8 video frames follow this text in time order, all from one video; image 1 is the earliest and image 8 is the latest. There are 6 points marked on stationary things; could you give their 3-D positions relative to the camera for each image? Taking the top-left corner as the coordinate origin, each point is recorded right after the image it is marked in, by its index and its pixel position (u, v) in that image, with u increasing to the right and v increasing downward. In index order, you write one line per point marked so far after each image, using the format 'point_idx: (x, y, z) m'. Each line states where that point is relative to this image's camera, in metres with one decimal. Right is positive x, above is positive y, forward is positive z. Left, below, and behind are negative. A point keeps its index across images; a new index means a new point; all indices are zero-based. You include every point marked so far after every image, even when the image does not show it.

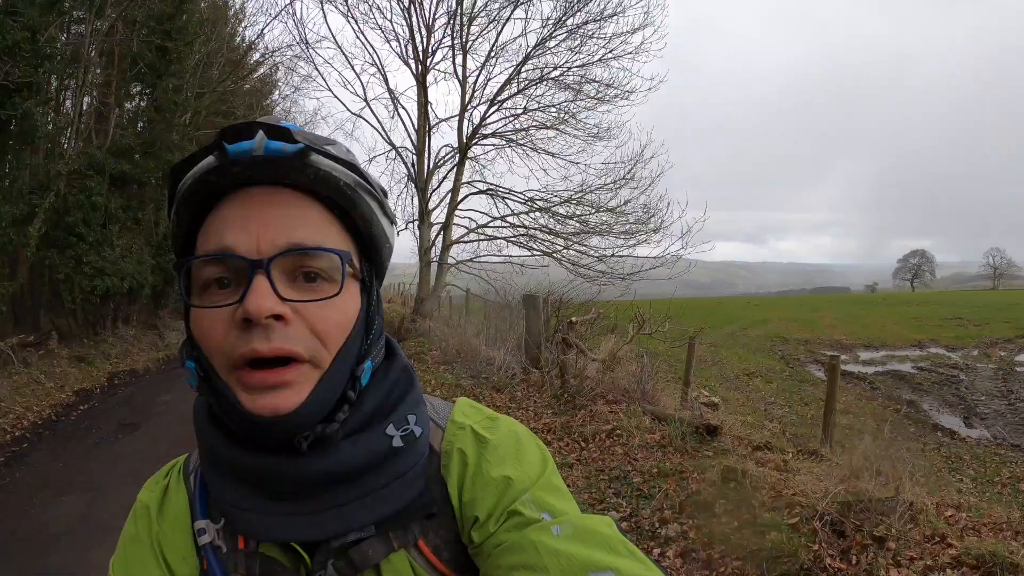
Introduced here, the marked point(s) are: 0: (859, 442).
0: (+3.8, -1.7, +5.9) m
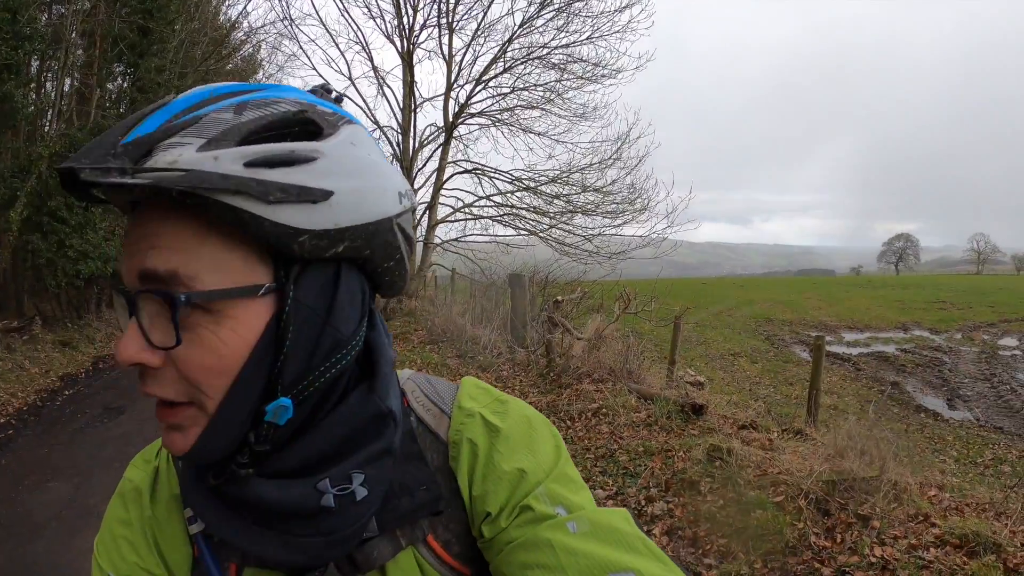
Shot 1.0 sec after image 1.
0: (+3.7, -1.5, +5.9) m
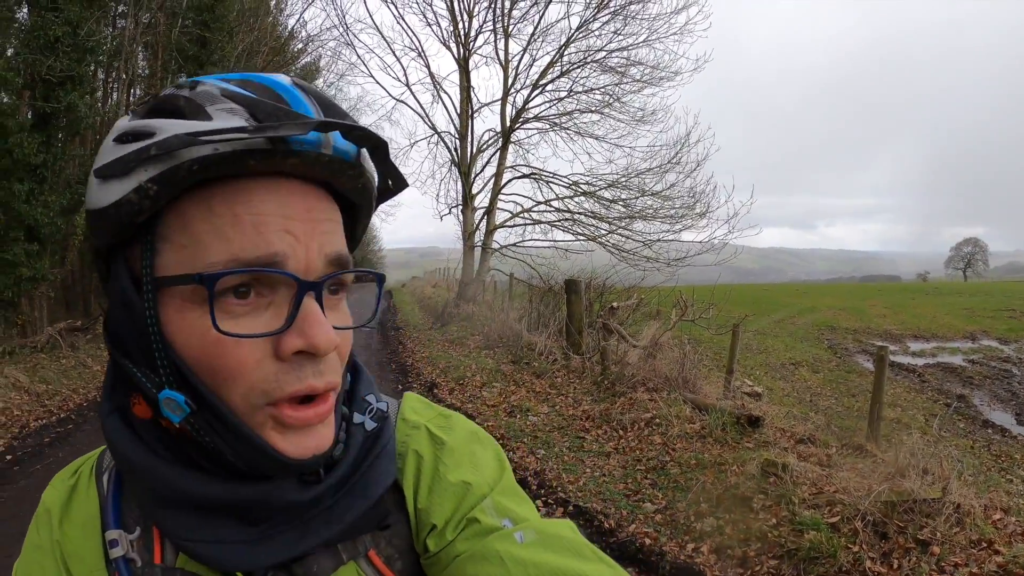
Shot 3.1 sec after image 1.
0: (+4.2, -1.6, +5.6) m
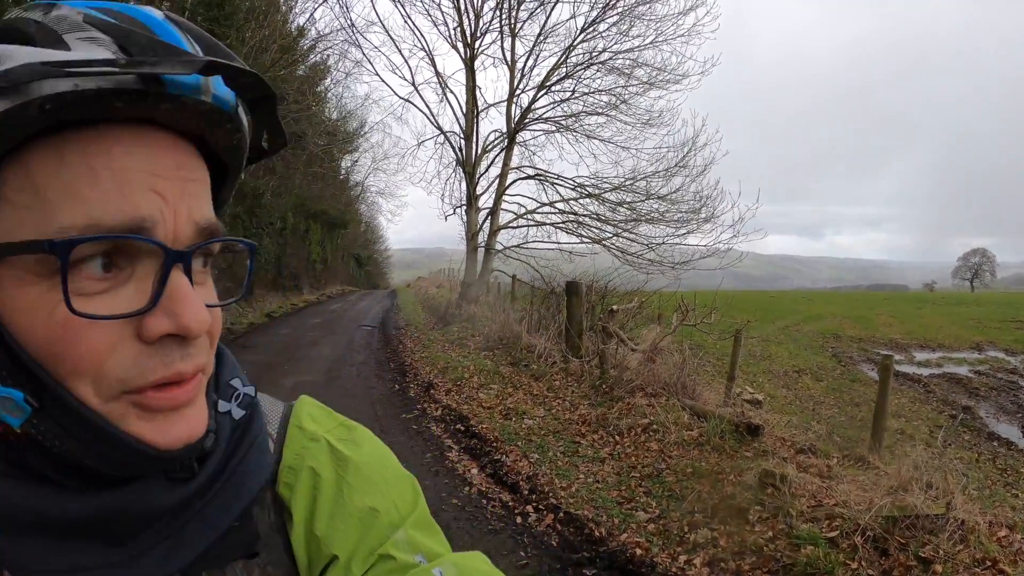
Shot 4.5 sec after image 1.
0: (+4.1, -1.7, +5.4) m
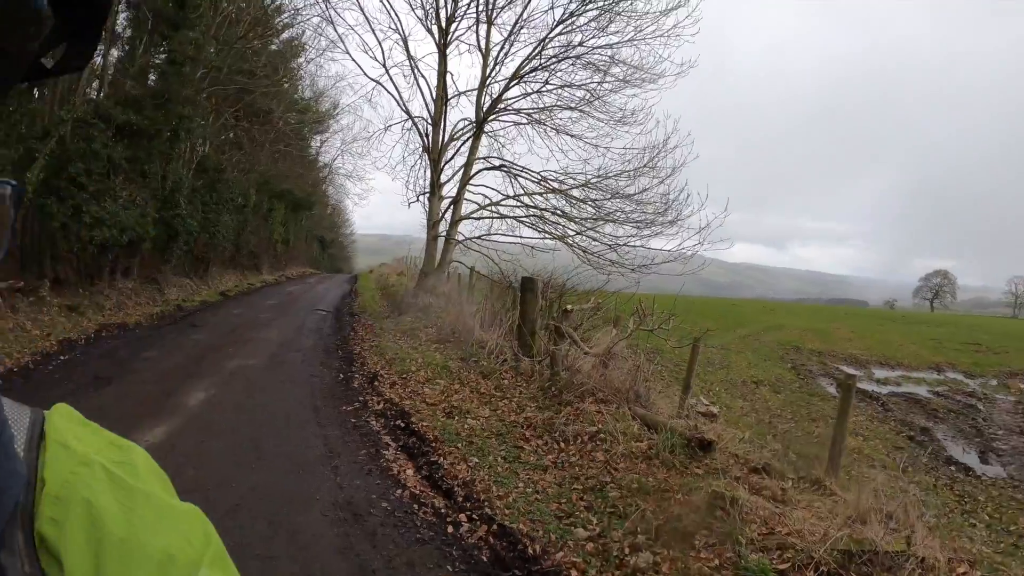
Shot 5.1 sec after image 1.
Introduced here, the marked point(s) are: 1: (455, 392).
0: (+3.5, -1.9, +5.2) m
1: (-0.9, -1.7, +8.7) m
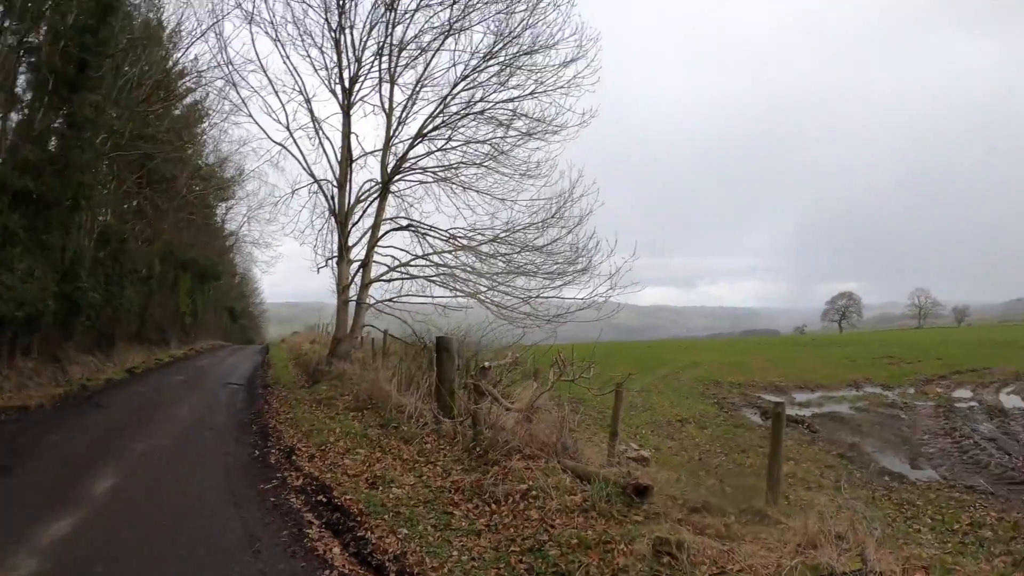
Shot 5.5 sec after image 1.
0: (+2.8, -2.0, +5.1) m
1: (-2.0, -2.6, +7.8) m
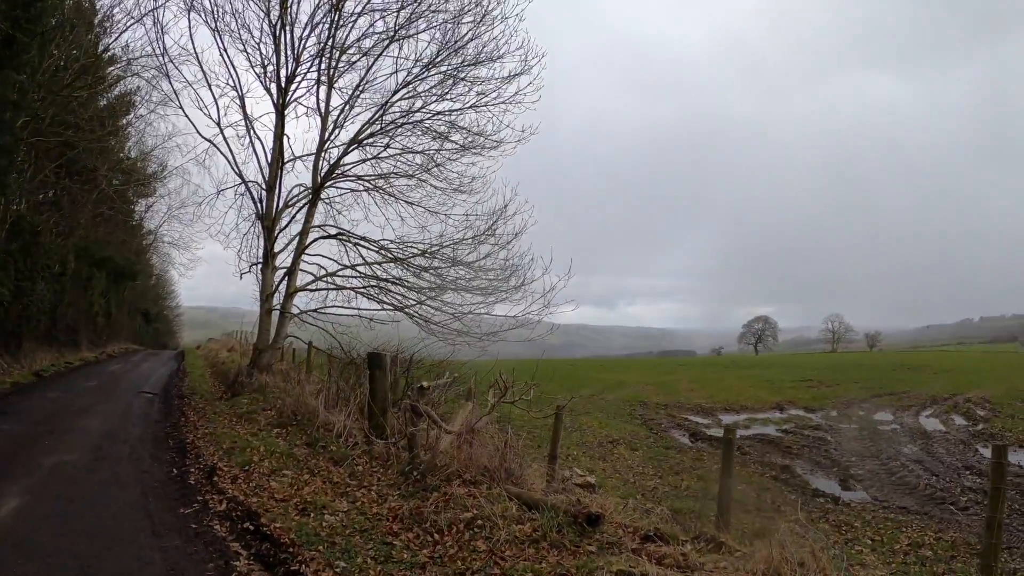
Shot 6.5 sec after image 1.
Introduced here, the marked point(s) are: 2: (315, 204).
0: (+2.3, -2.3, +5.2) m
1: (-2.8, -2.7, +7.1) m
2: (-5.5, +2.3, +14.6) m
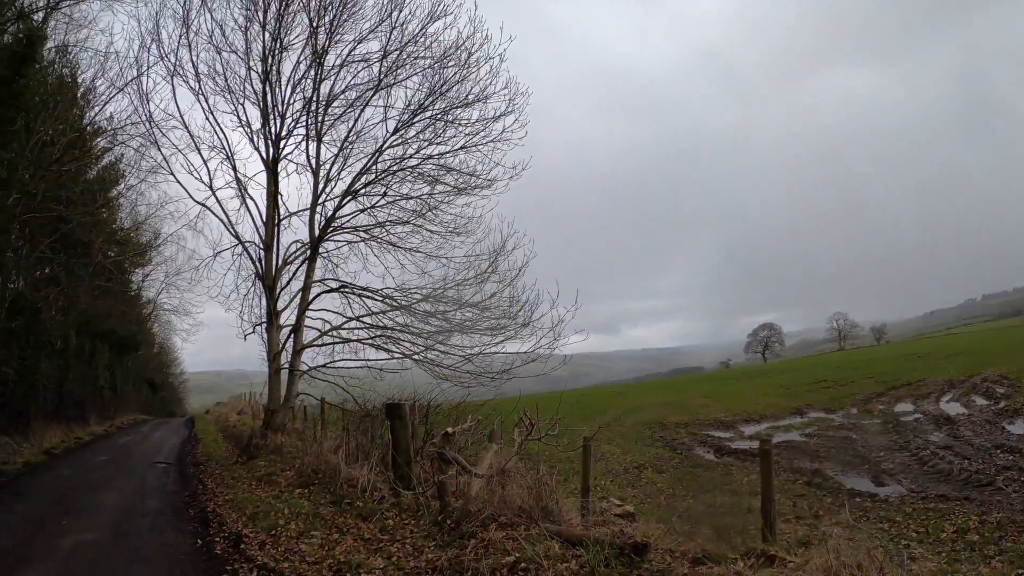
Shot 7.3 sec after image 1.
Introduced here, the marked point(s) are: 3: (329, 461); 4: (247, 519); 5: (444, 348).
0: (+2.8, -2.4, +5.2) m
1: (-2.3, -3.5, +7.0) m
2: (-5.6, +0.8, +14.7) m
3: (-3.4, -3.3, +9.8) m
4: (-4.4, -3.9, +8.3) m
5: (-1.5, -1.4, +12.7) m
